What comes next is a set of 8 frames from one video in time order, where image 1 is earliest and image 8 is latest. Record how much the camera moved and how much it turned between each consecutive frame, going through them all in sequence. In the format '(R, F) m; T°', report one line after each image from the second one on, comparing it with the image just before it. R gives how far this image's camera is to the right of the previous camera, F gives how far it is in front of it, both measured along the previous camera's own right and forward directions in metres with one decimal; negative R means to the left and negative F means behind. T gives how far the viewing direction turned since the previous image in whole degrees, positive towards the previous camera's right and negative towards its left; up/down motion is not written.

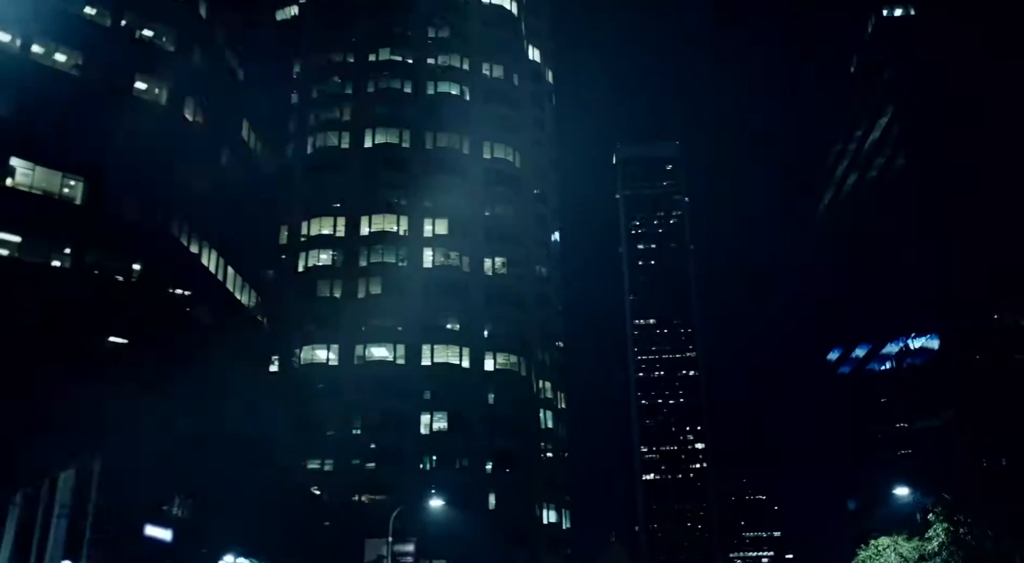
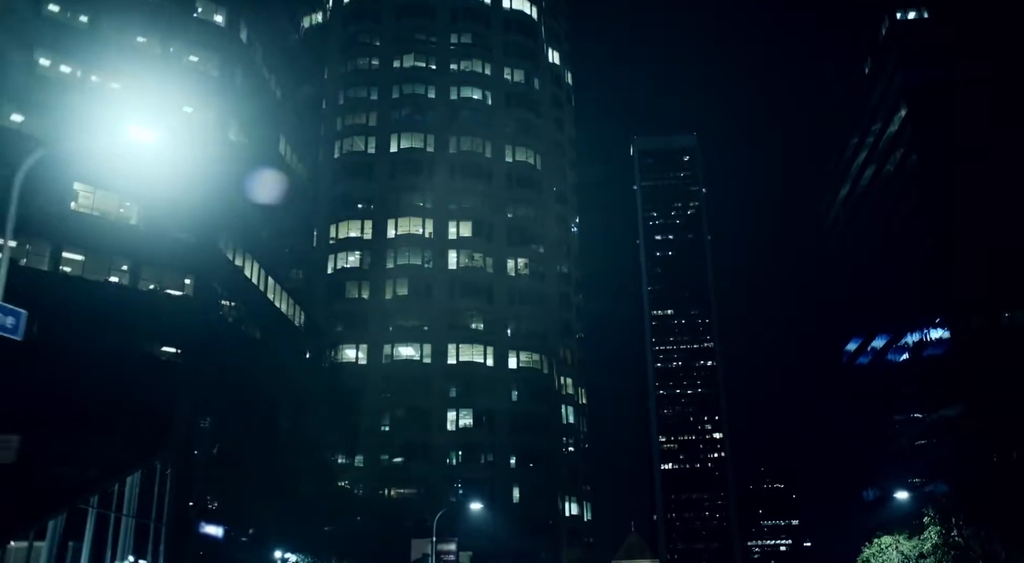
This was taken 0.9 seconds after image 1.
(-0.6, -3.4) m; -1°
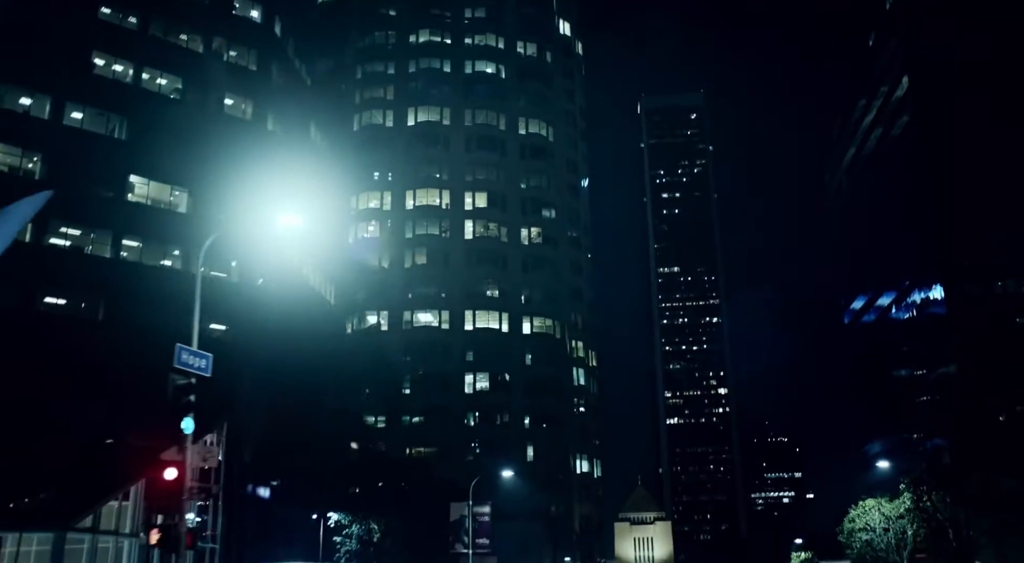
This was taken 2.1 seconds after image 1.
(-1.0, -4.8) m; 0°
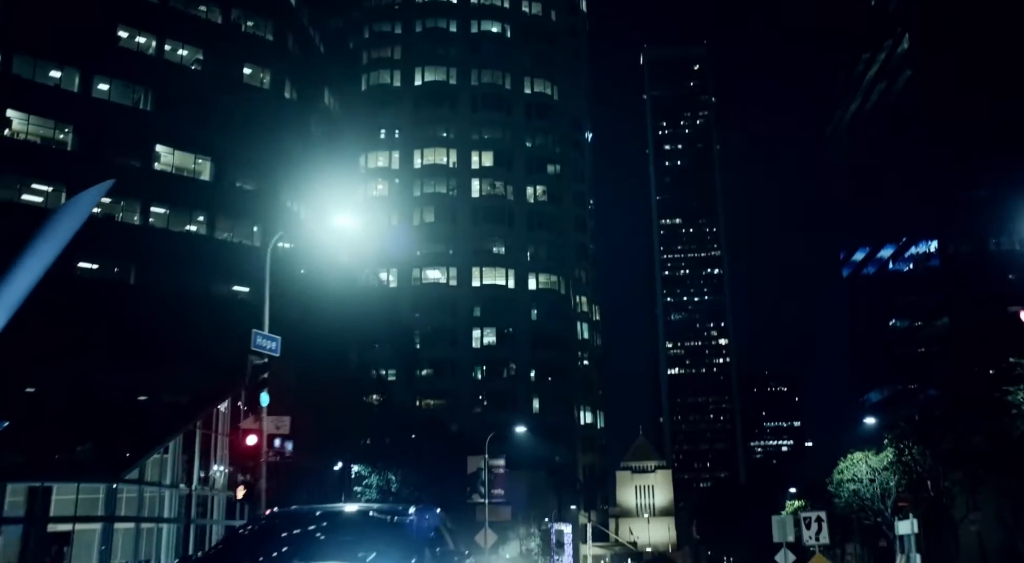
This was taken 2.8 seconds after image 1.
(-0.6, -2.9) m; 0°
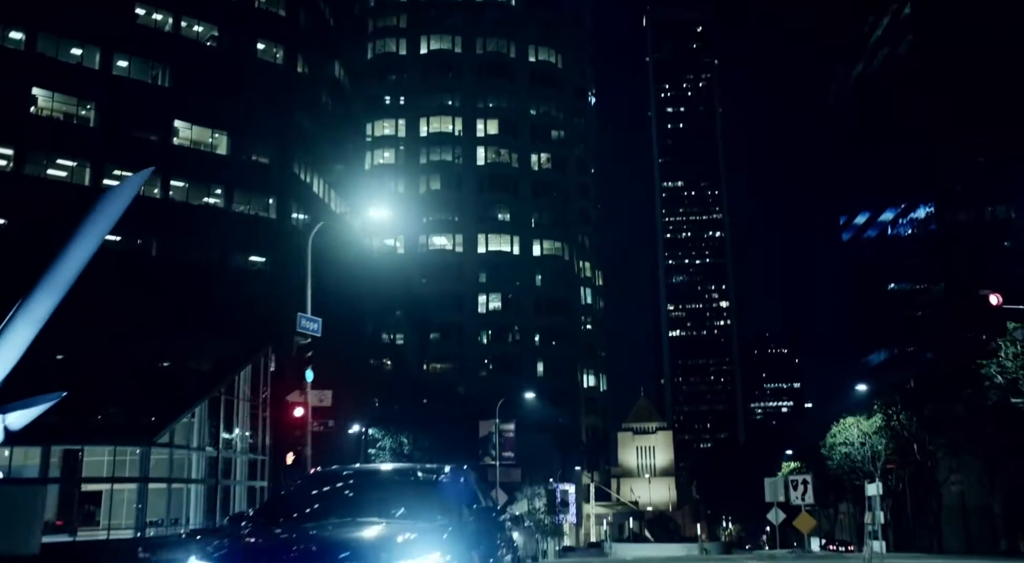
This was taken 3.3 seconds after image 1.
(-0.4, -2.2) m; 0°
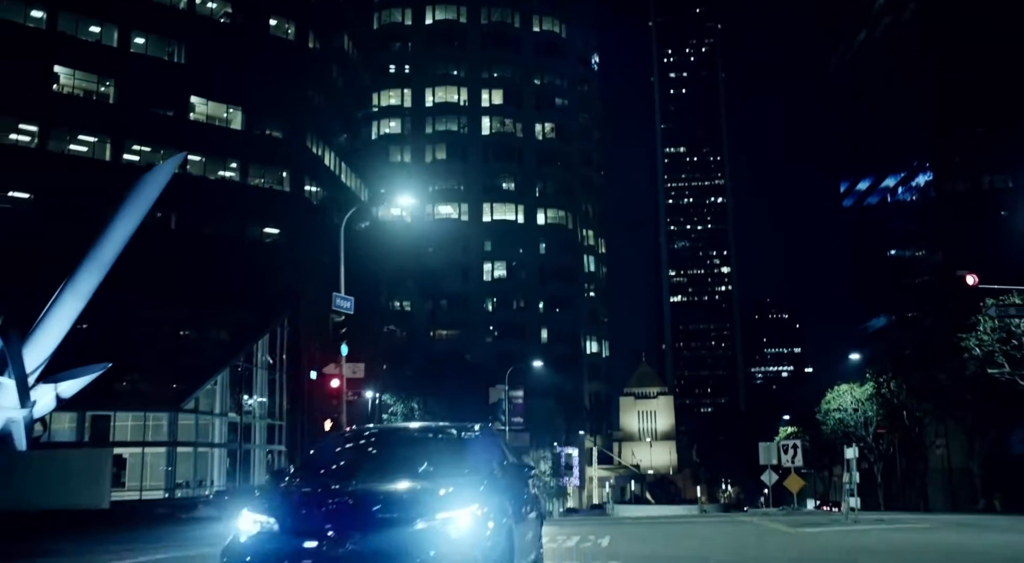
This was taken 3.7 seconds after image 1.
(-0.4, -2.1) m; 0°
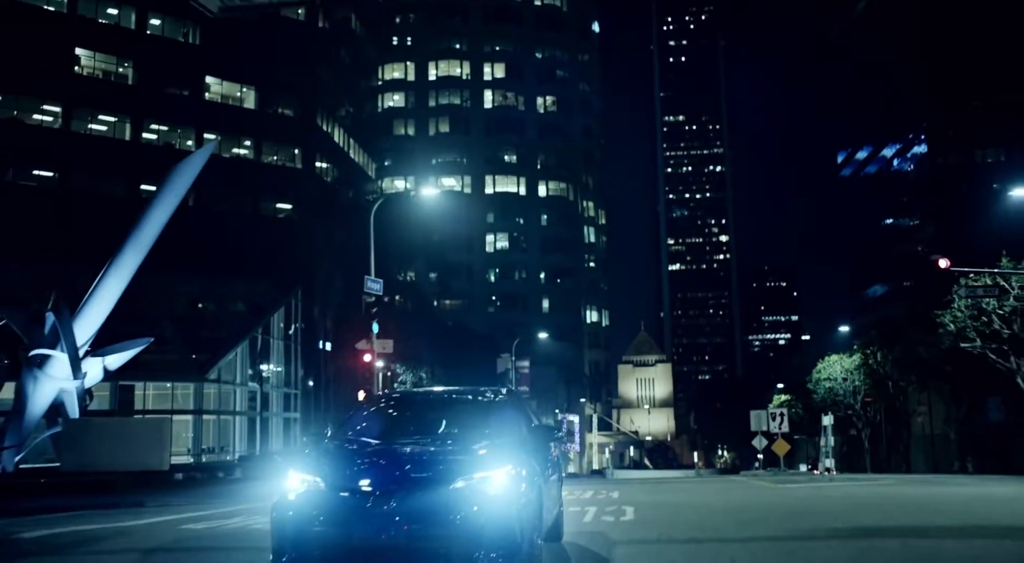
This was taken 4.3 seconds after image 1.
(-0.5, -2.6) m; 0°
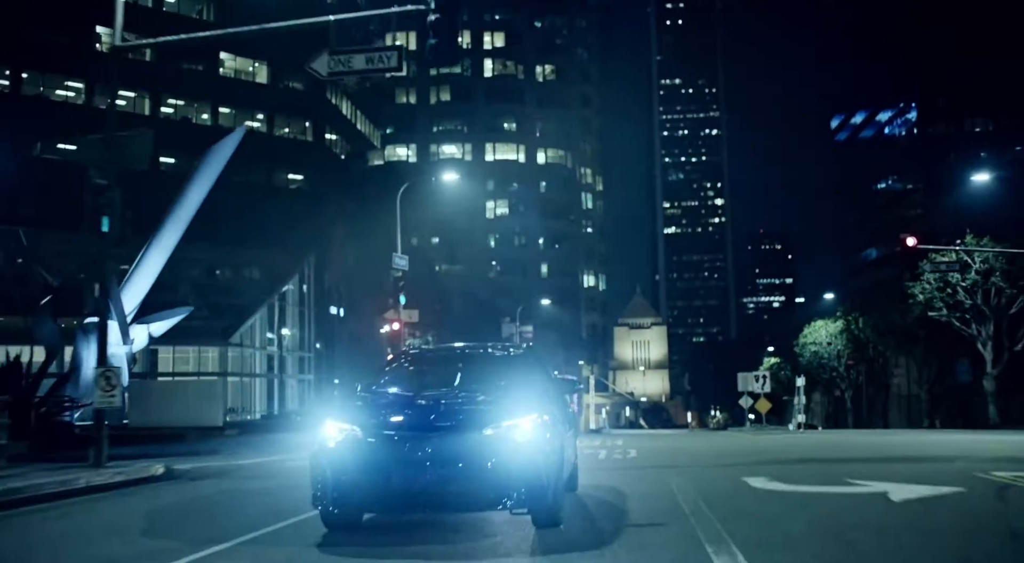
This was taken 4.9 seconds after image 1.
(-0.6, -3.2) m; 0°
